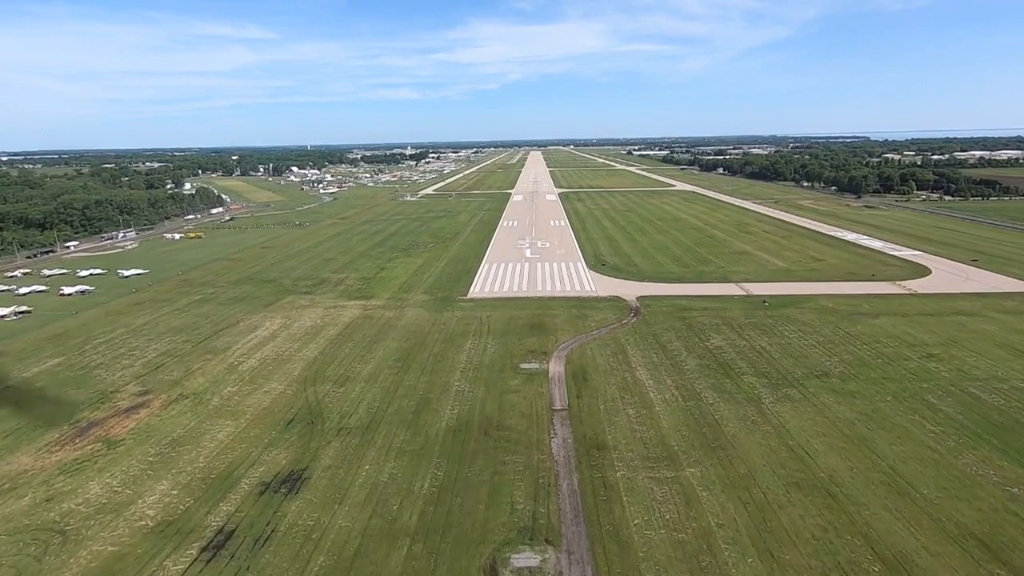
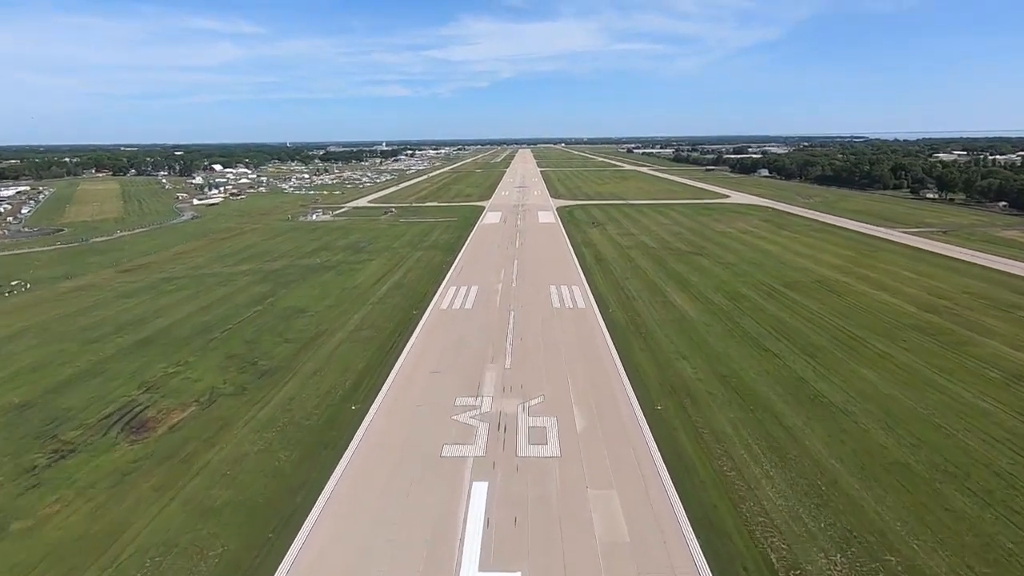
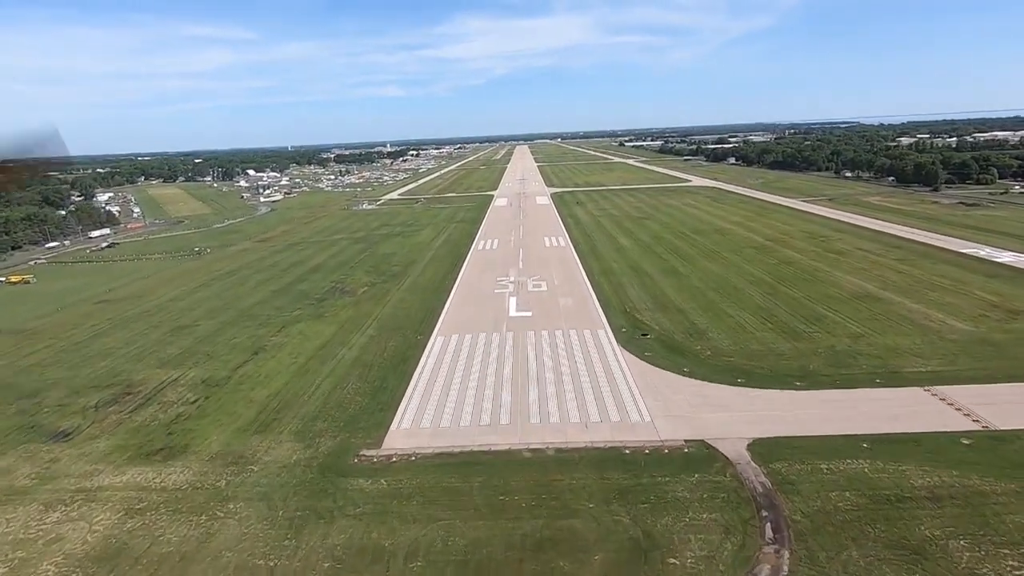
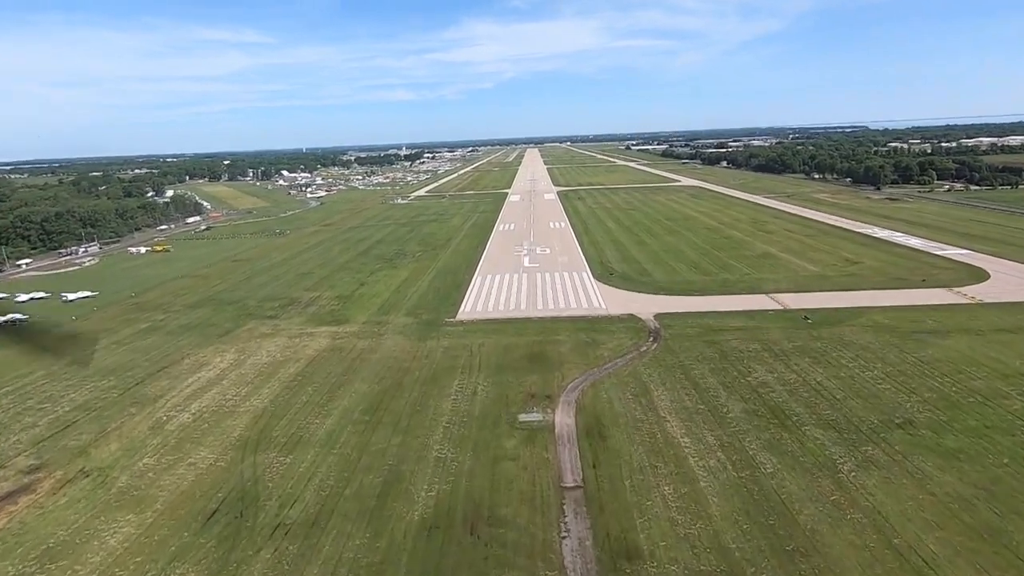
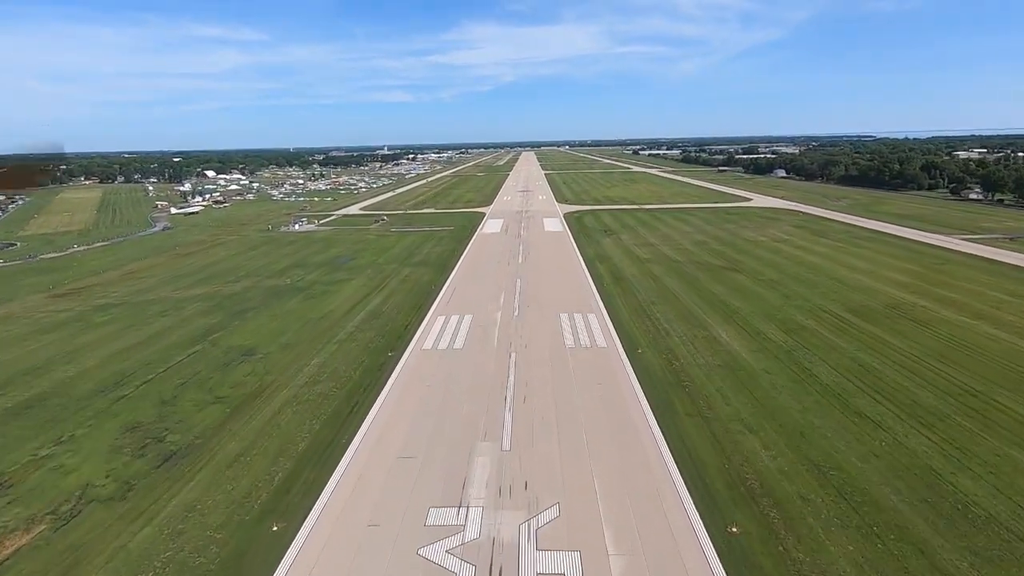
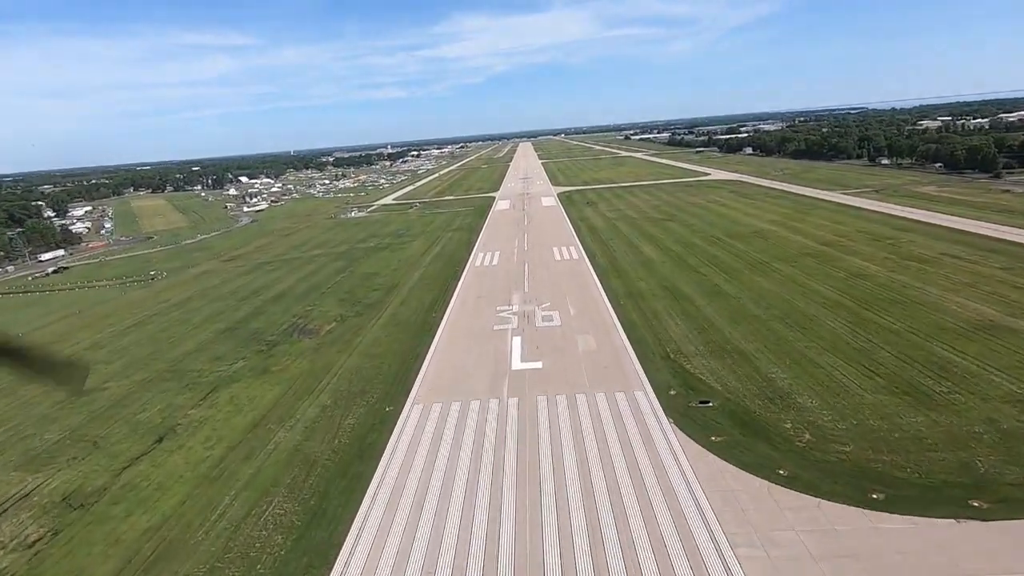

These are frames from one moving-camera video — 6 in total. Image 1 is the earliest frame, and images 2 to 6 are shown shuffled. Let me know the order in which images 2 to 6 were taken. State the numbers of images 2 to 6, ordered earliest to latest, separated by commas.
4, 3, 6, 2, 5
